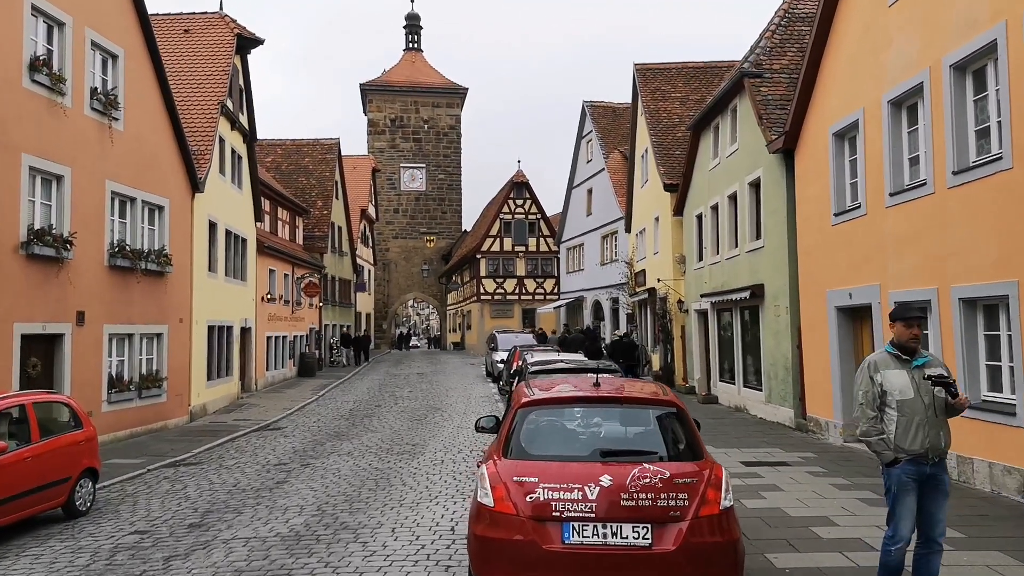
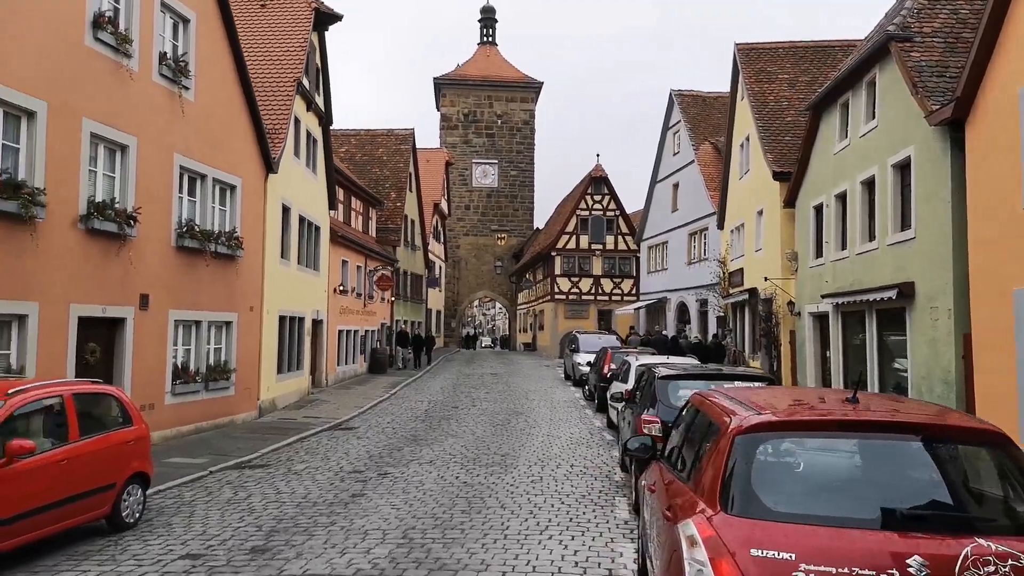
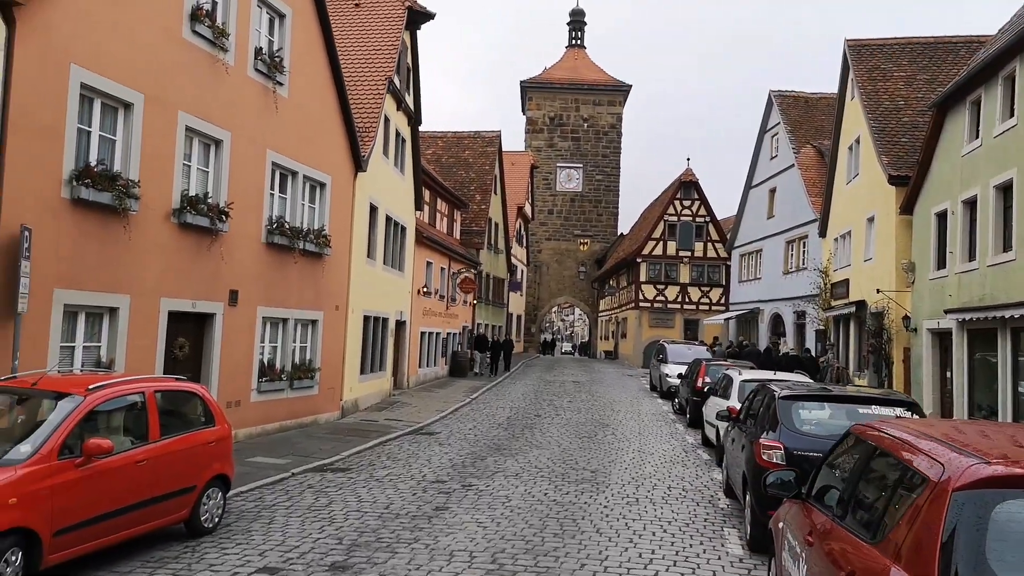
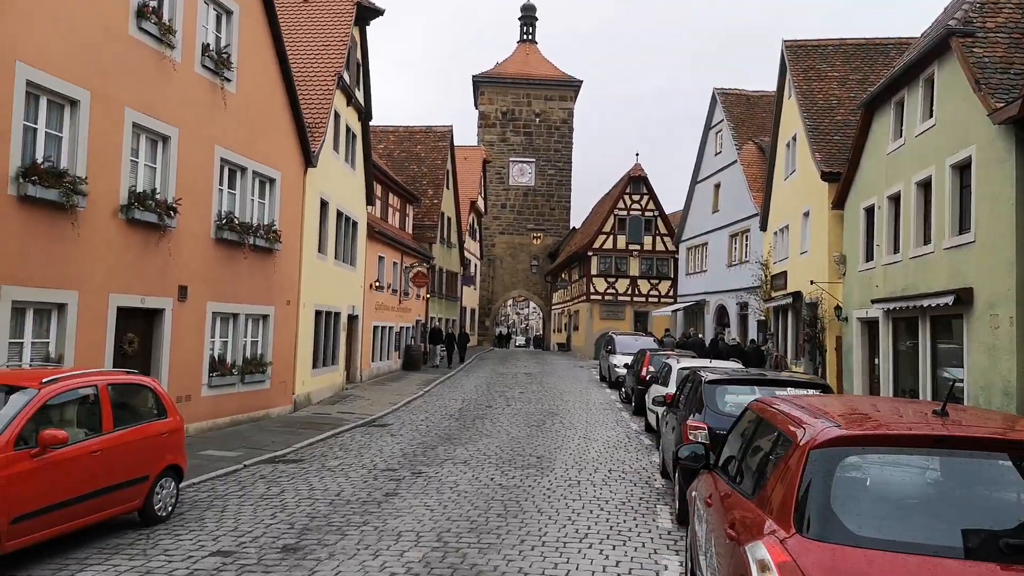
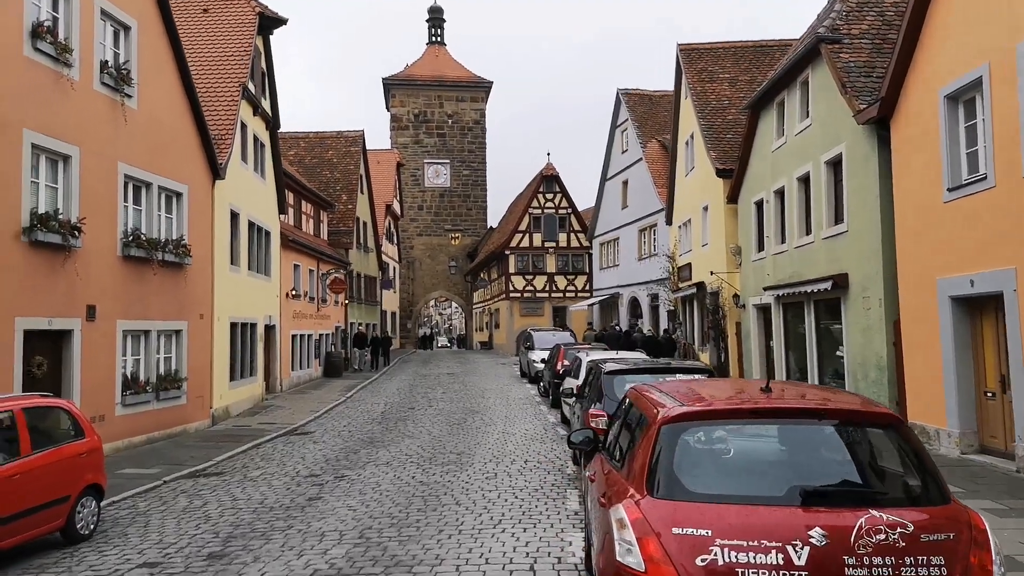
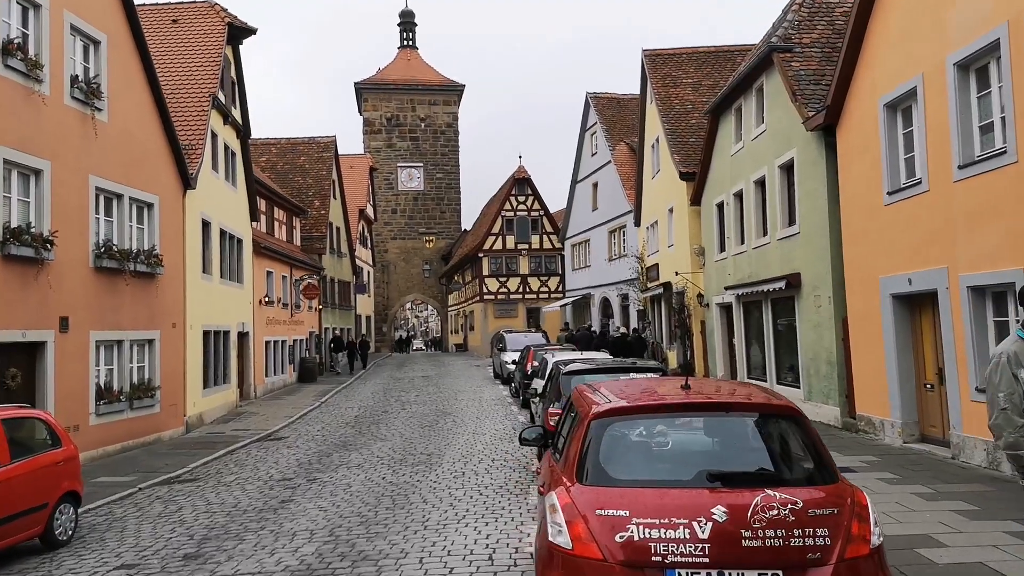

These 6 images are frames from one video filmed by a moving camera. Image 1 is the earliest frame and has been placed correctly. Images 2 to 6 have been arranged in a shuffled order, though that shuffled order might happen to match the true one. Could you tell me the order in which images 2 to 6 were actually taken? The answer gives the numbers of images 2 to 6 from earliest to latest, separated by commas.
6, 5, 2, 4, 3
